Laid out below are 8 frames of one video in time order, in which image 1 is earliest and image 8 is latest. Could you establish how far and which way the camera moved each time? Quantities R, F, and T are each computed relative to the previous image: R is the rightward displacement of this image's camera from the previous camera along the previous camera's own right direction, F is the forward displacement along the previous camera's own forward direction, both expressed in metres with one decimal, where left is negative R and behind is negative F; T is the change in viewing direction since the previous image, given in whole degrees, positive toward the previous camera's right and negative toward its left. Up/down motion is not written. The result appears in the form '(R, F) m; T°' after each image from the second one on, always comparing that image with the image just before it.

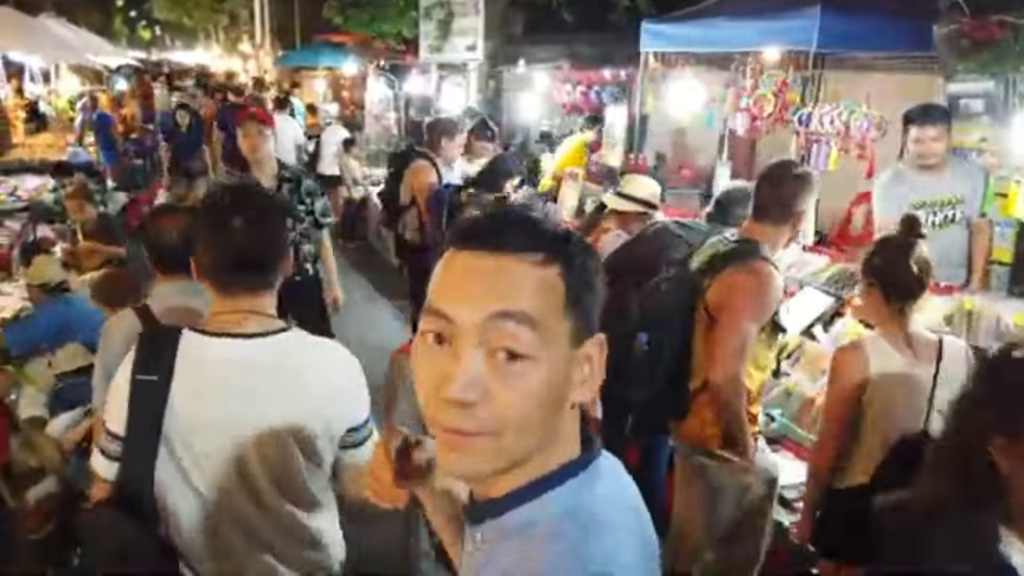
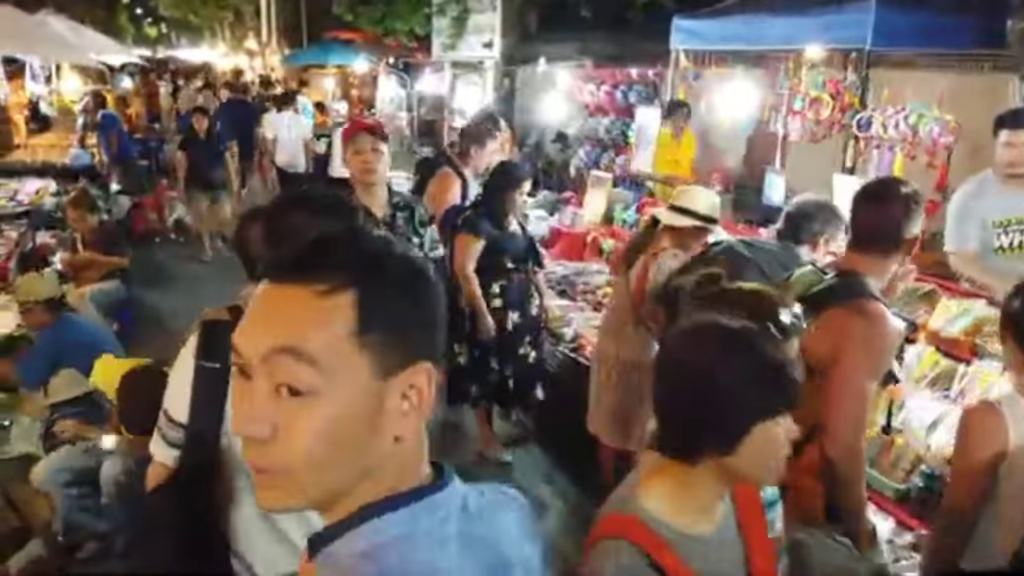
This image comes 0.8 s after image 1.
(-0.2, +0.5) m; 0°
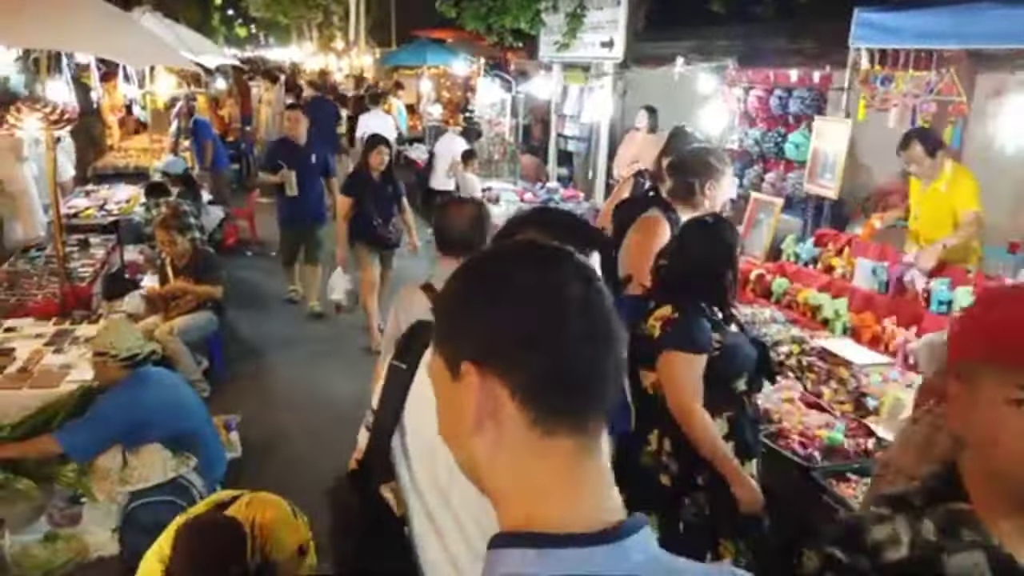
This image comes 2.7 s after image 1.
(-0.6, +1.1) m; -5°
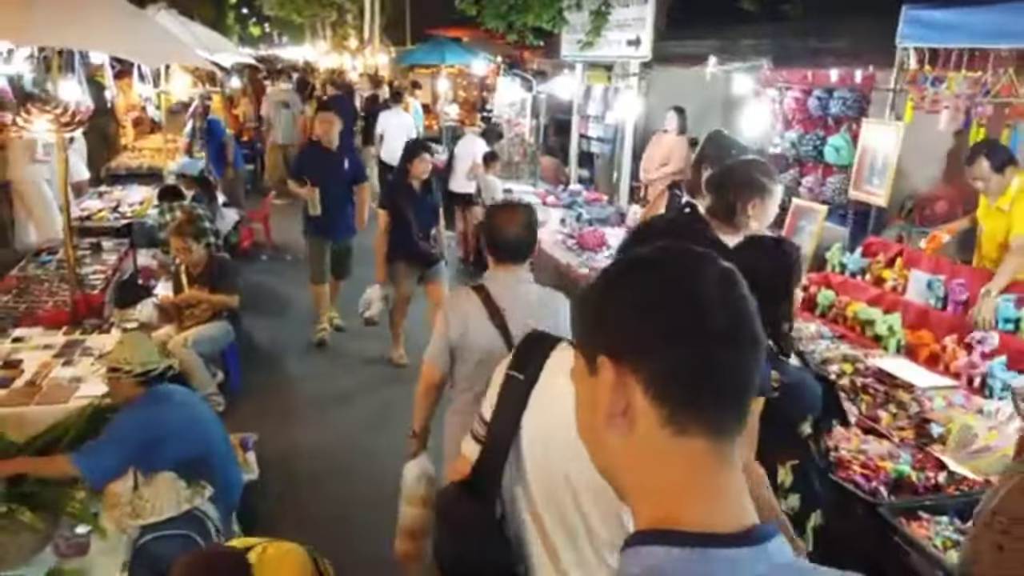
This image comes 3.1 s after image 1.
(-0.1, +0.3) m; -1°
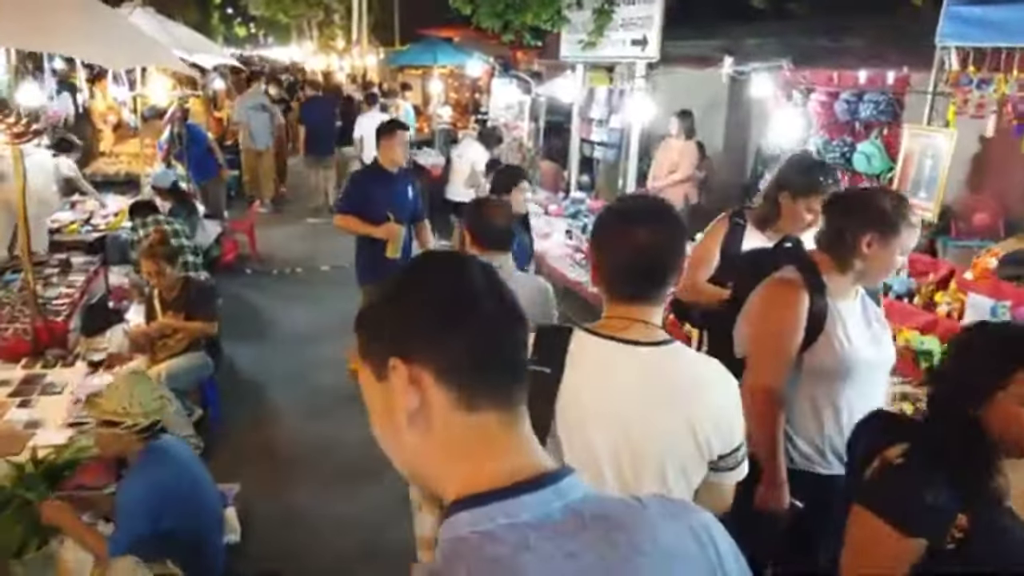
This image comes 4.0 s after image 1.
(-0.2, +0.6) m; +1°
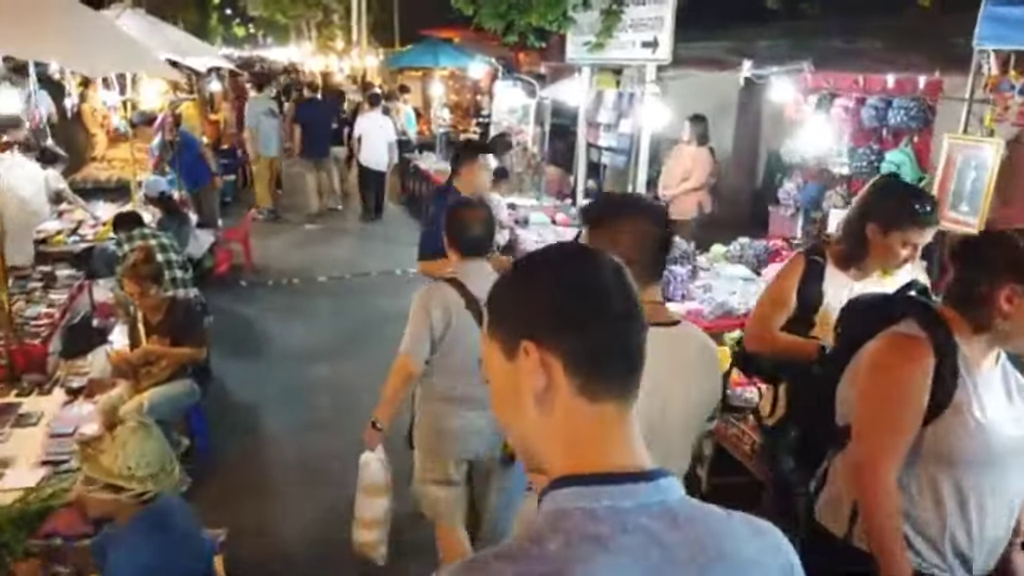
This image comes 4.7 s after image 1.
(-0.1, +0.4) m; 0°
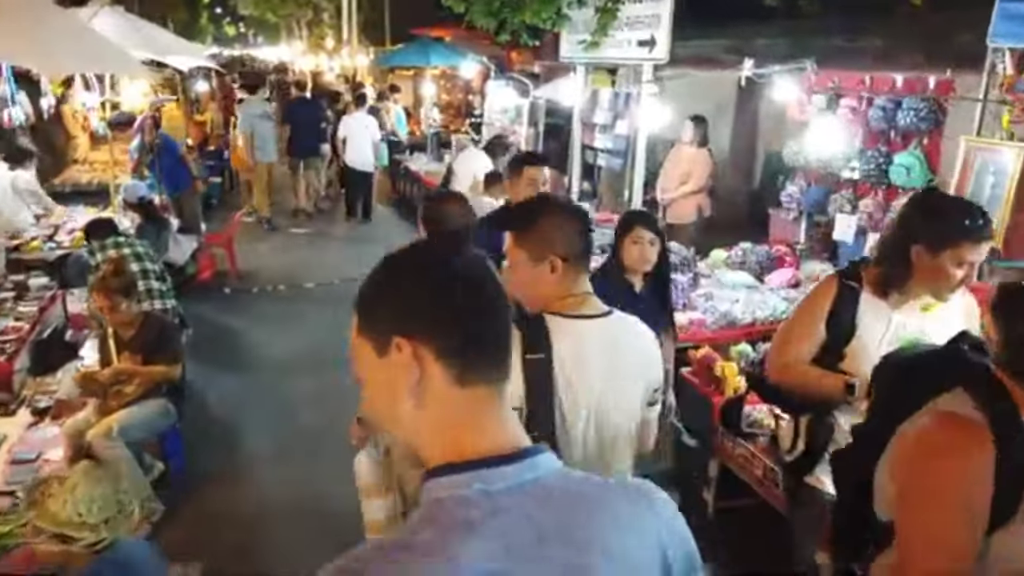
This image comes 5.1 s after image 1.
(0.0, +0.3) m; +1°
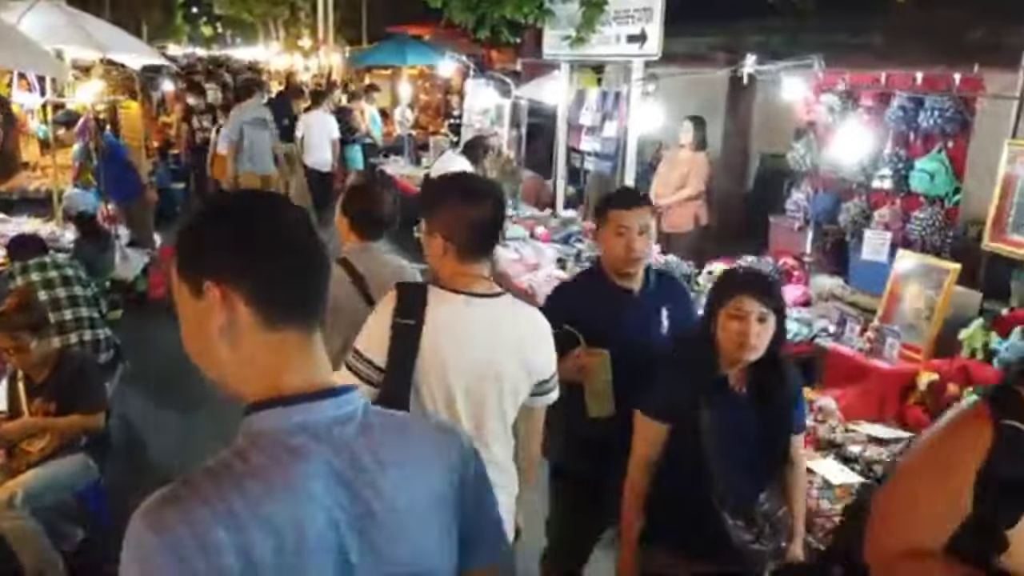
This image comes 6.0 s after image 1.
(0.0, +0.7) m; +1°
